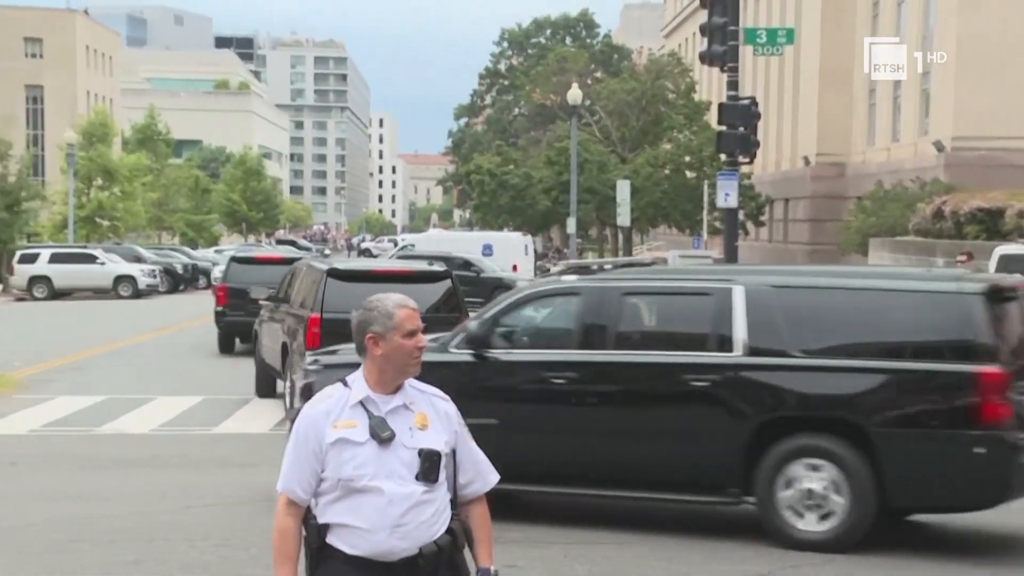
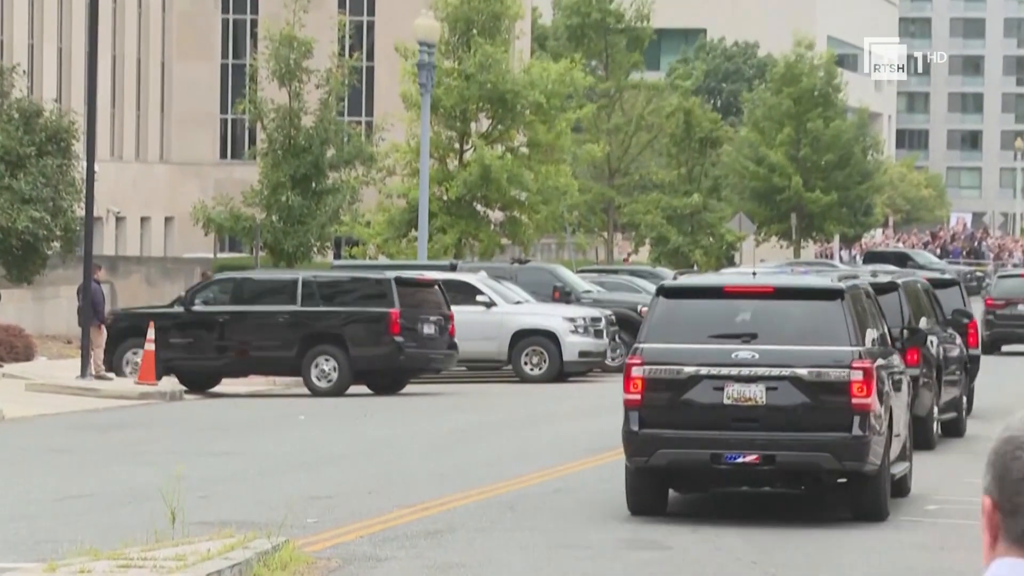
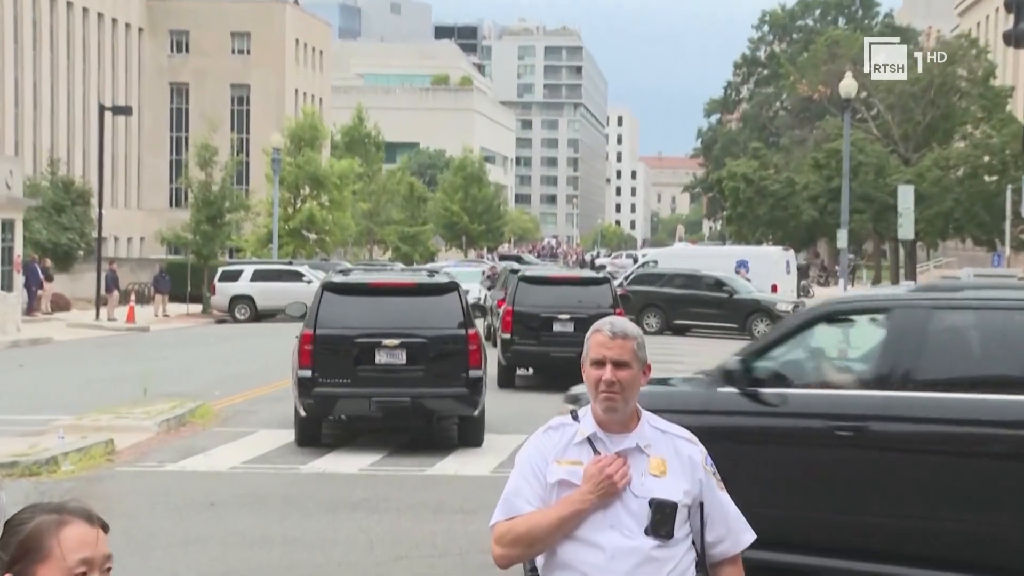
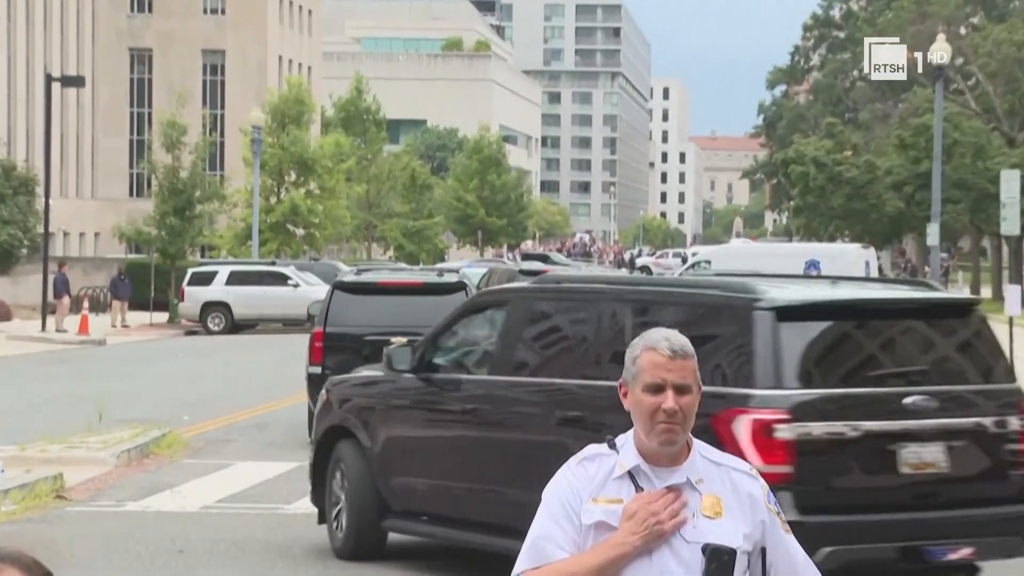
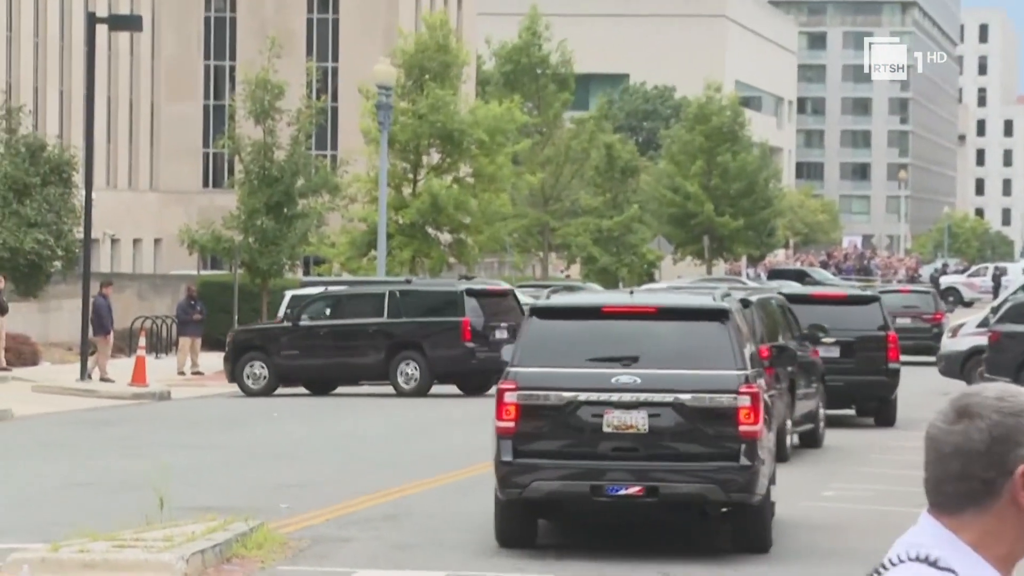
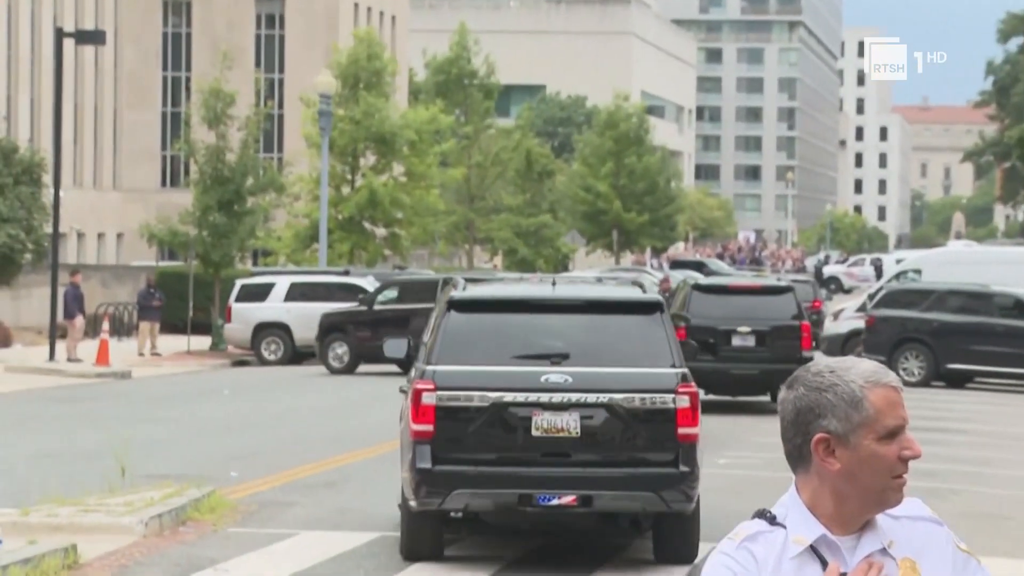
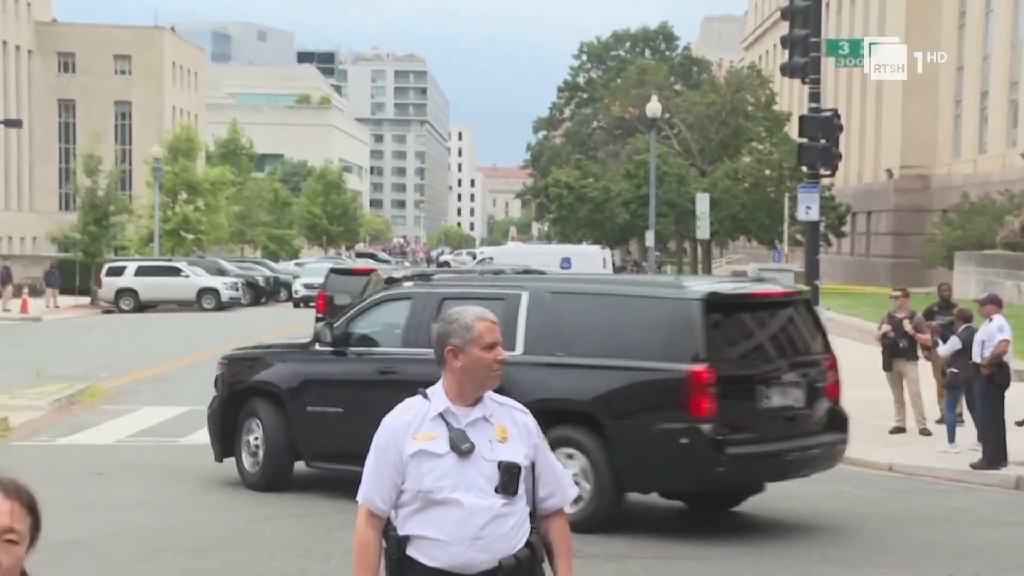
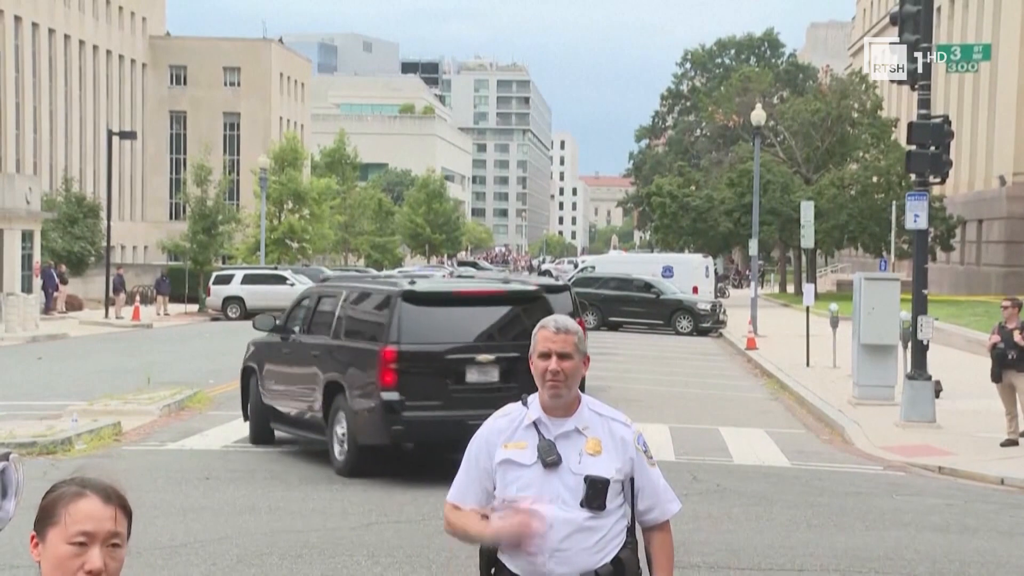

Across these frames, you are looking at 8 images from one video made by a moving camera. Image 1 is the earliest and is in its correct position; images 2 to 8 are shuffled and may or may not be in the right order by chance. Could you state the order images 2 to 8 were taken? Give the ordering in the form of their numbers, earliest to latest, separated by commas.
7, 8, 3, 4, 6, 5, 2
